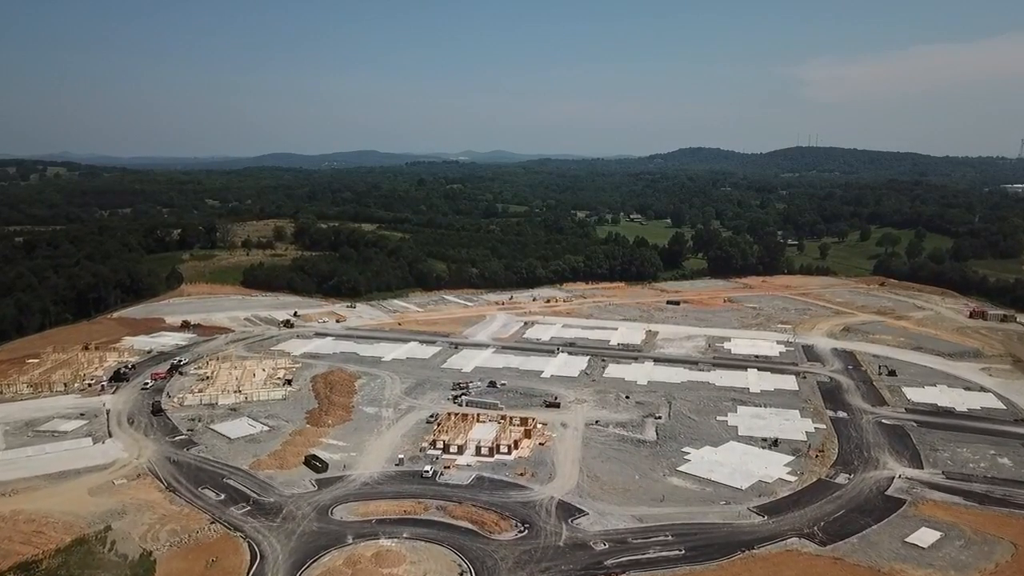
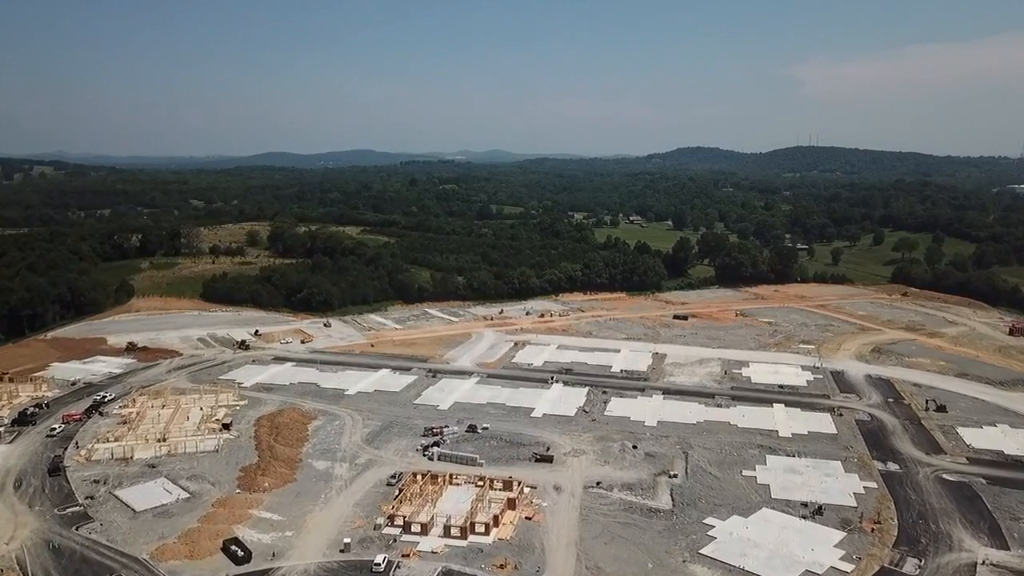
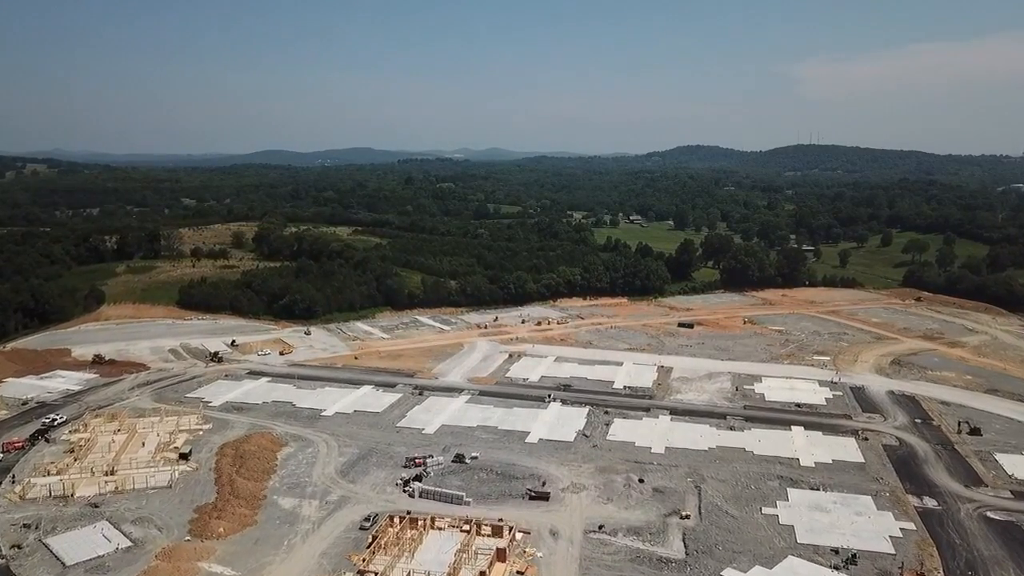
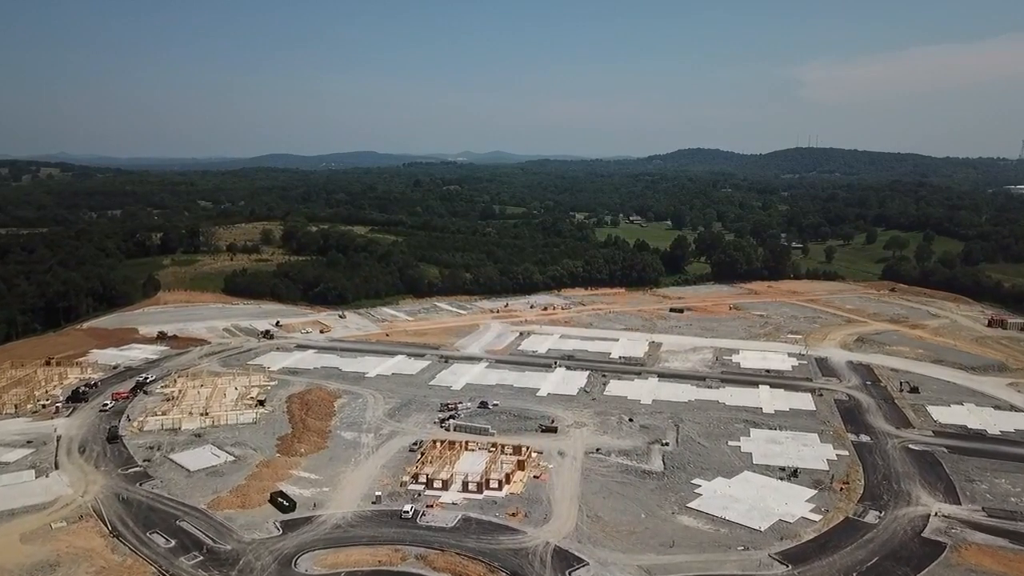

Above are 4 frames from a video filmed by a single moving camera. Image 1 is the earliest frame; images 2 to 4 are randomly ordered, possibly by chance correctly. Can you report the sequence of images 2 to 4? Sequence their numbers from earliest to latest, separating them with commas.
4, 2, 3
